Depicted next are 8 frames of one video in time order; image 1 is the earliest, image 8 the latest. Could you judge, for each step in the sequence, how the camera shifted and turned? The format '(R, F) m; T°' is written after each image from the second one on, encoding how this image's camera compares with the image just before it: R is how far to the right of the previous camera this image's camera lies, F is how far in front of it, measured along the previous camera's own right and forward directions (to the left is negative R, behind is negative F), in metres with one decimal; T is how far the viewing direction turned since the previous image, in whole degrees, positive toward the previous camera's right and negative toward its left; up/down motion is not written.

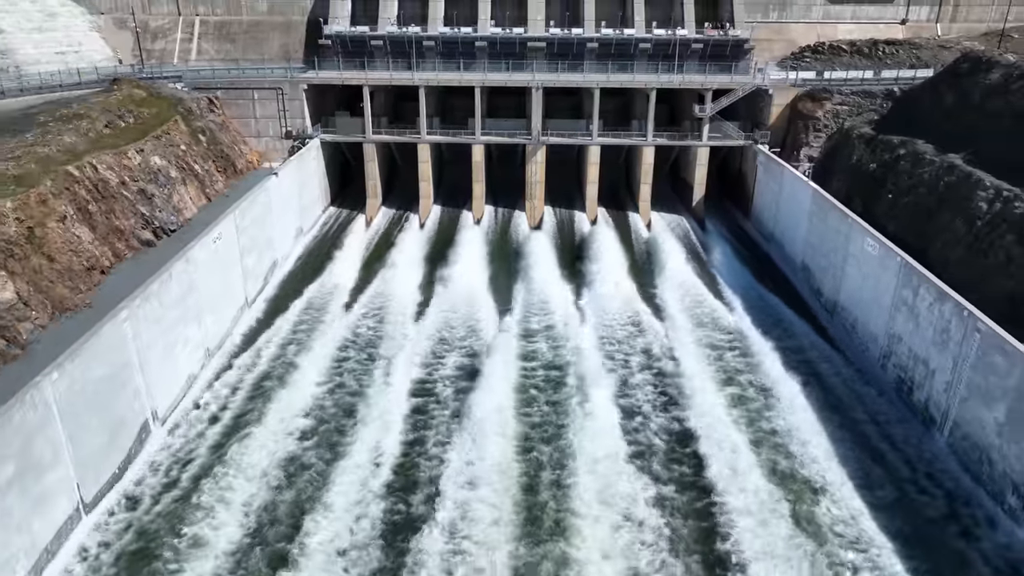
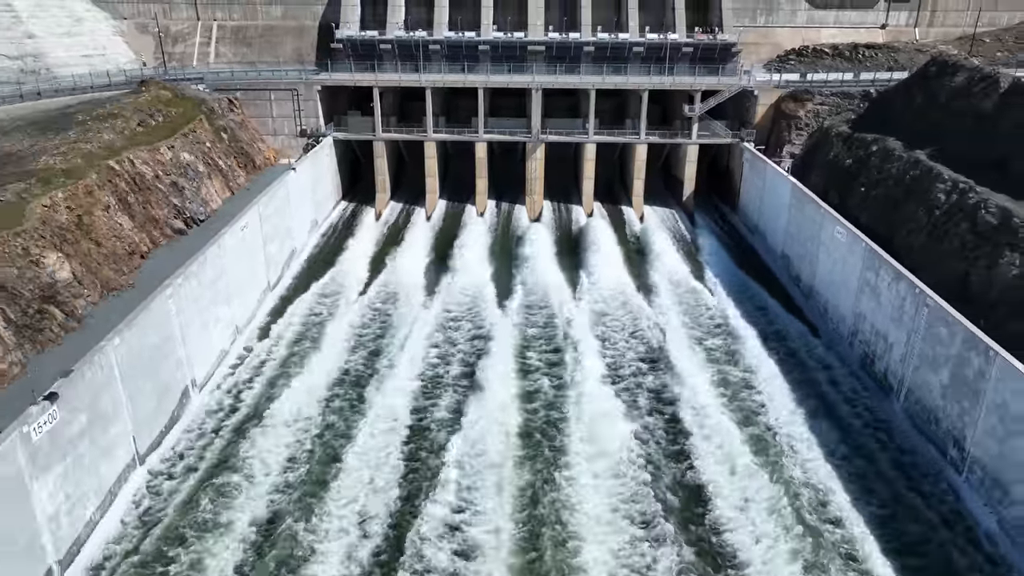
(0.0, -1.7) m; 0°
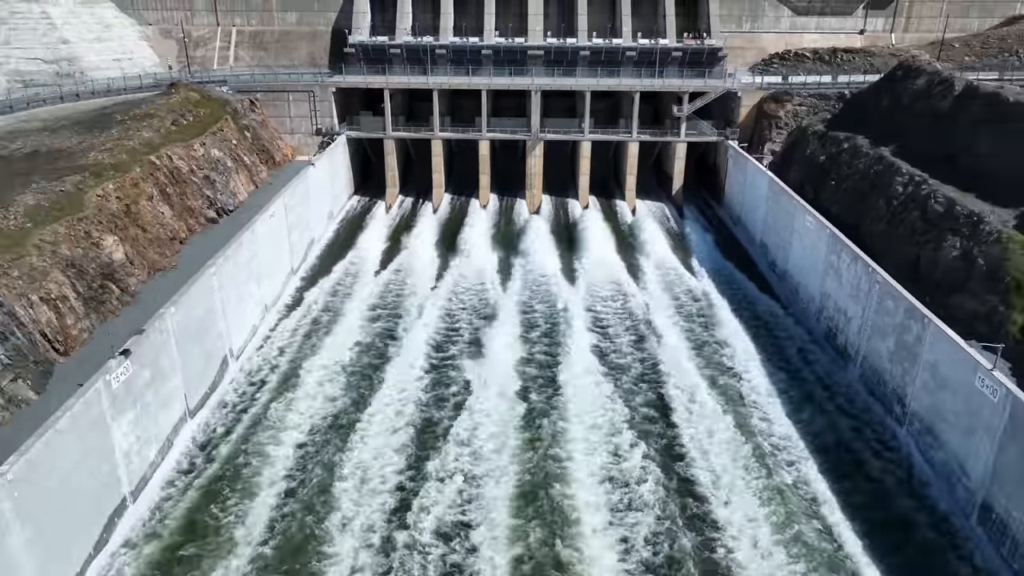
(0.0, -2.1) m; 0°
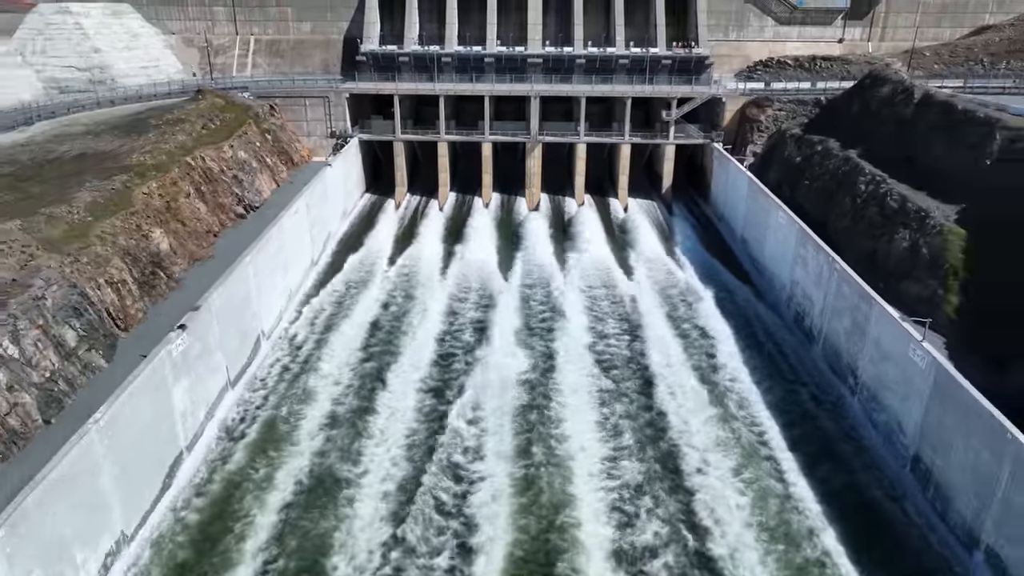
(0.0, -2.2) m; 0°
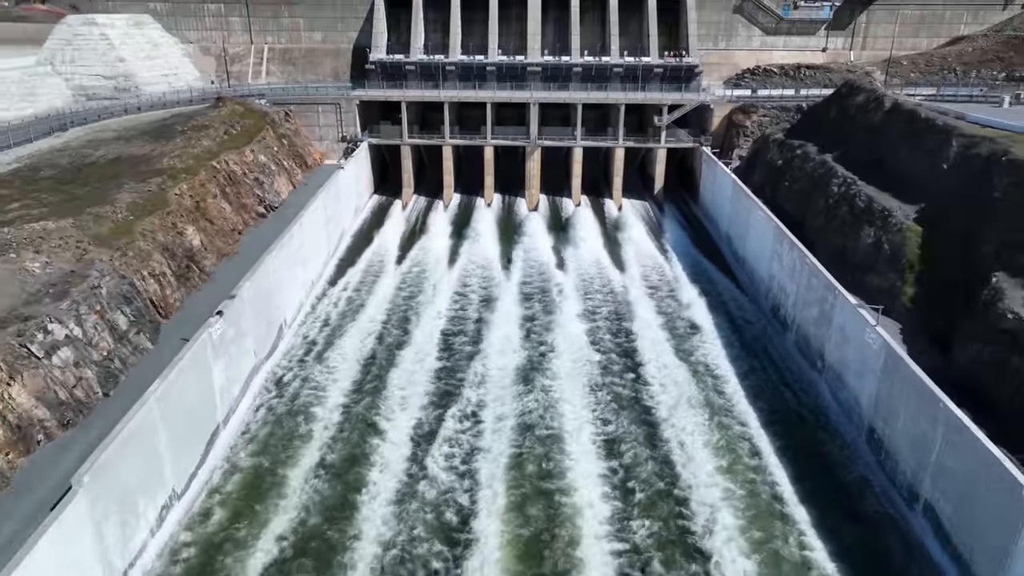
(0.0, -1.9) m; 0°
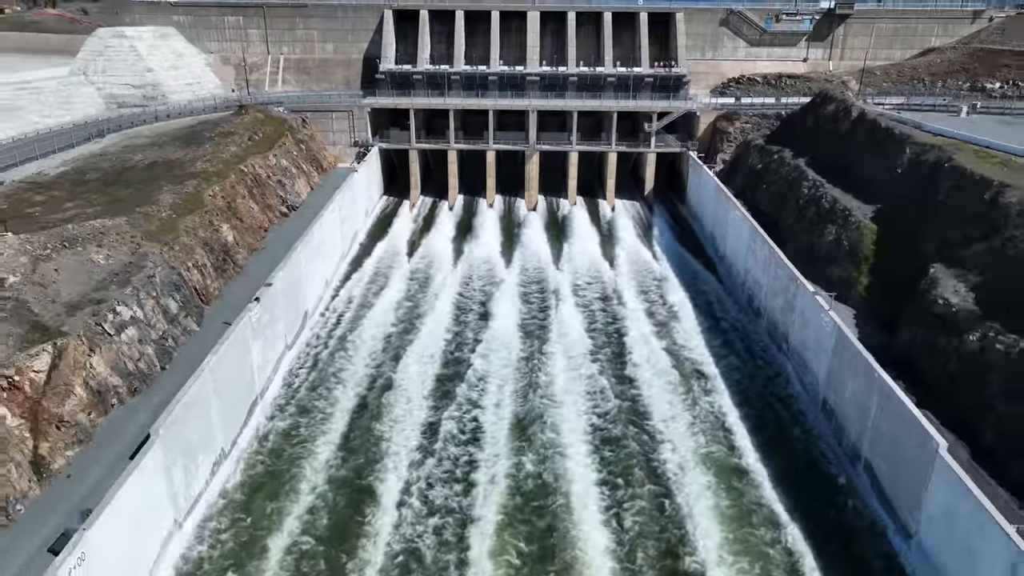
(0.0, -2.5) m; 0°
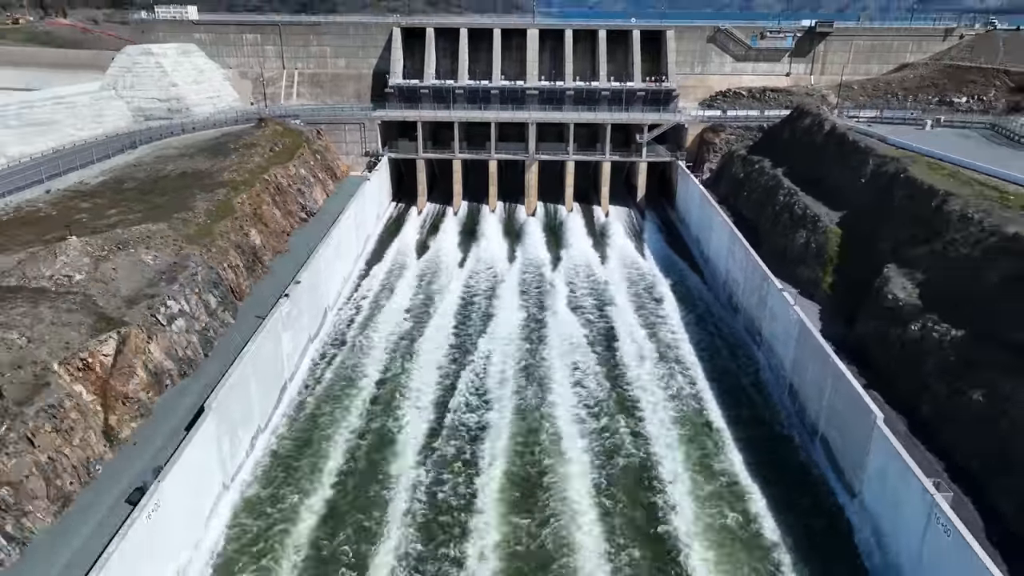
(0.0, -2.5) m; 0°
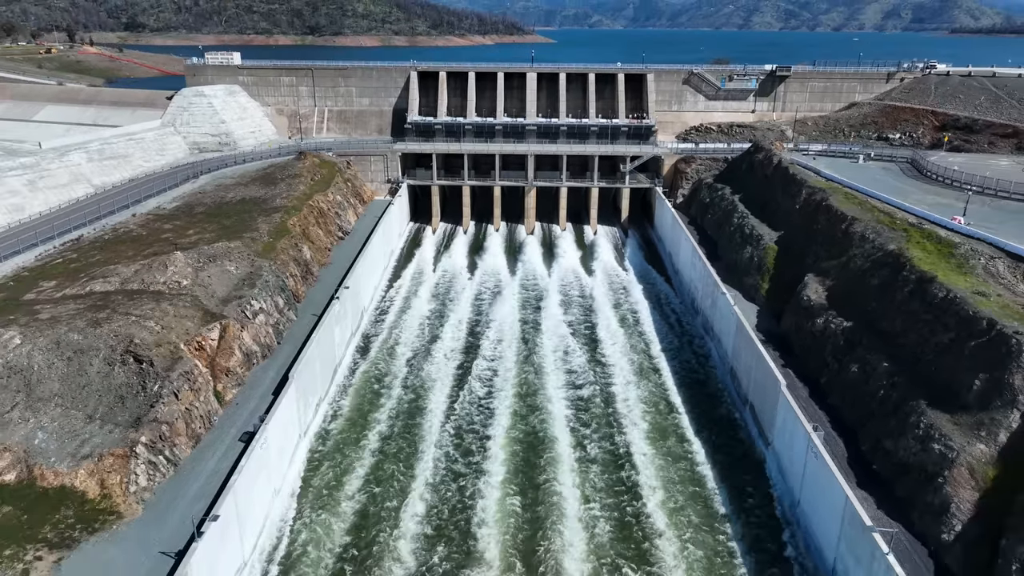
(-0.1, -6.1) m; 0°
